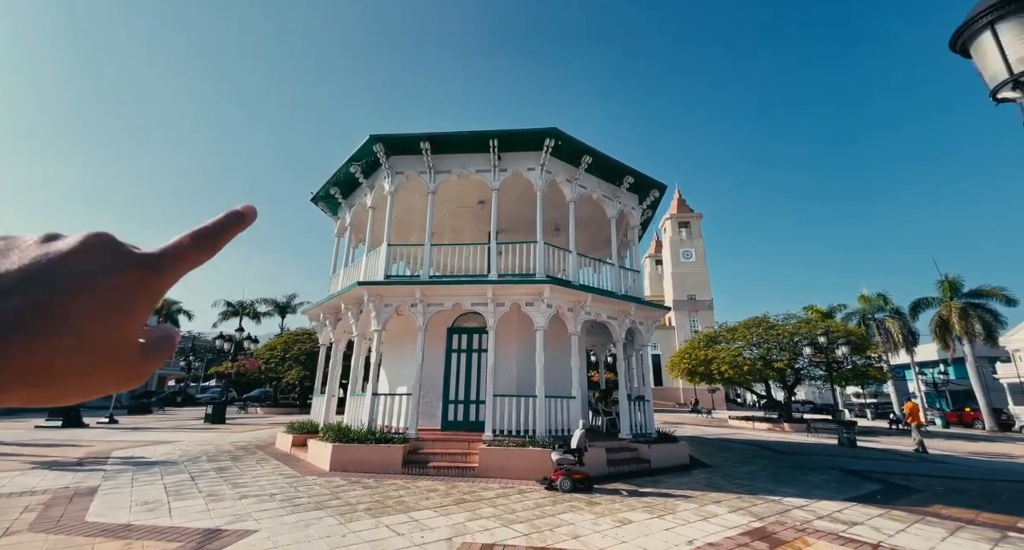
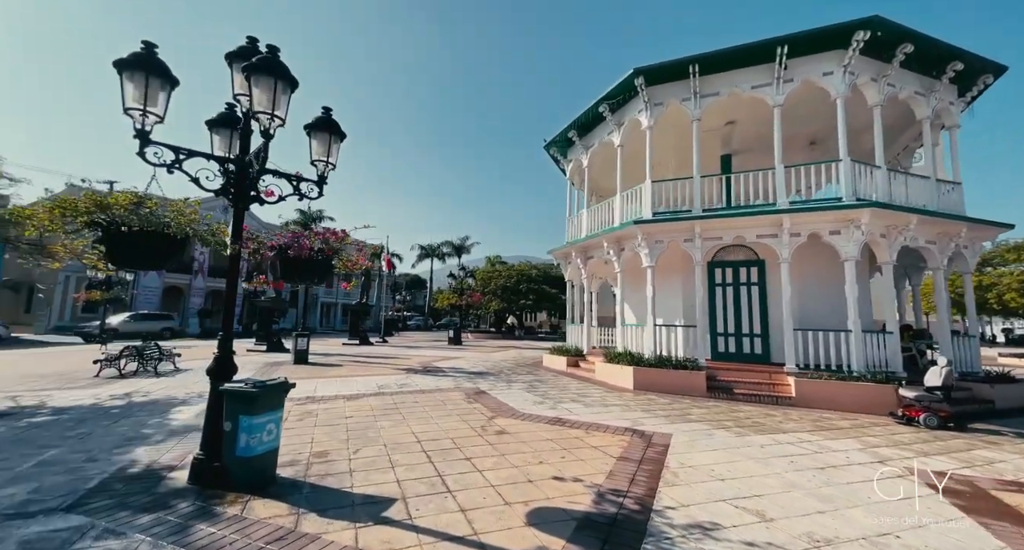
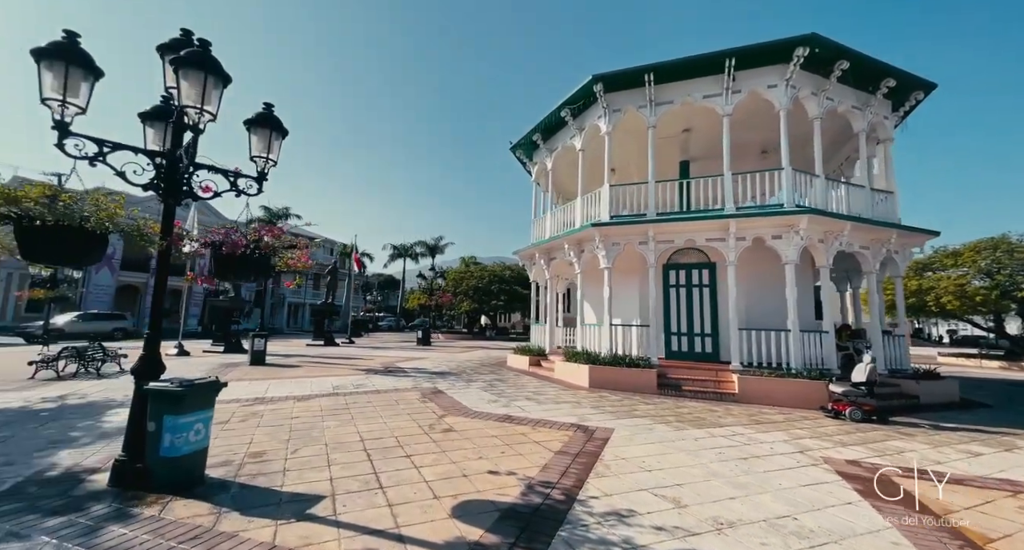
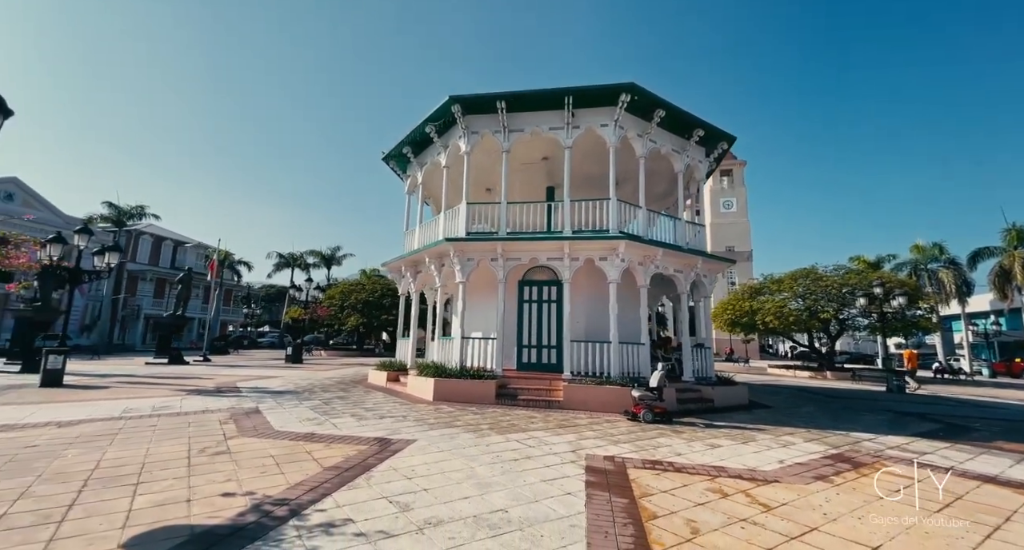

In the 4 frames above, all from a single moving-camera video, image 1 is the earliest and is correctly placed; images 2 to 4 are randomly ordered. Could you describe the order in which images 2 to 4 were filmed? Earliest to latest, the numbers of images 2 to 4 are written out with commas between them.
4, 3, 2
